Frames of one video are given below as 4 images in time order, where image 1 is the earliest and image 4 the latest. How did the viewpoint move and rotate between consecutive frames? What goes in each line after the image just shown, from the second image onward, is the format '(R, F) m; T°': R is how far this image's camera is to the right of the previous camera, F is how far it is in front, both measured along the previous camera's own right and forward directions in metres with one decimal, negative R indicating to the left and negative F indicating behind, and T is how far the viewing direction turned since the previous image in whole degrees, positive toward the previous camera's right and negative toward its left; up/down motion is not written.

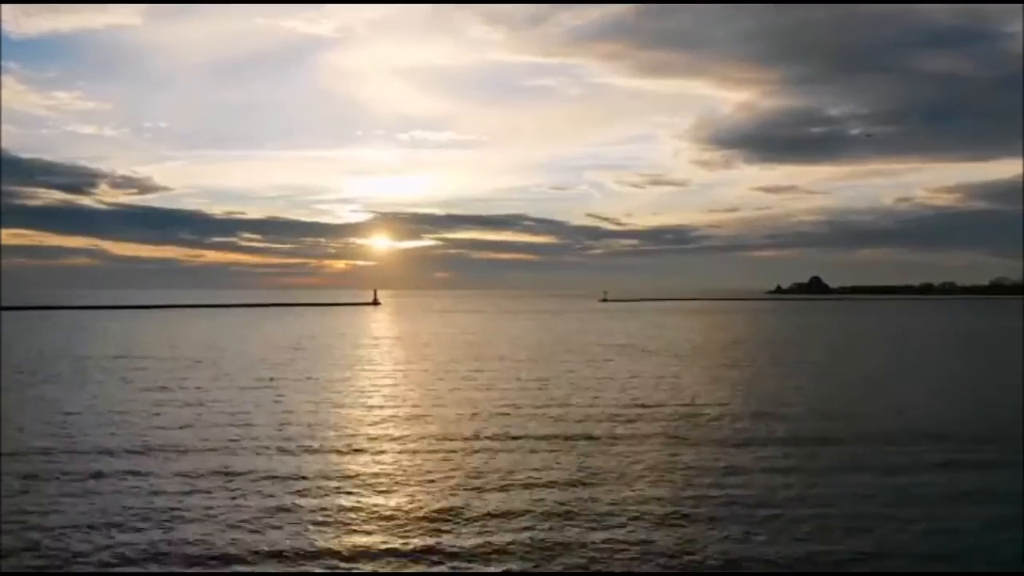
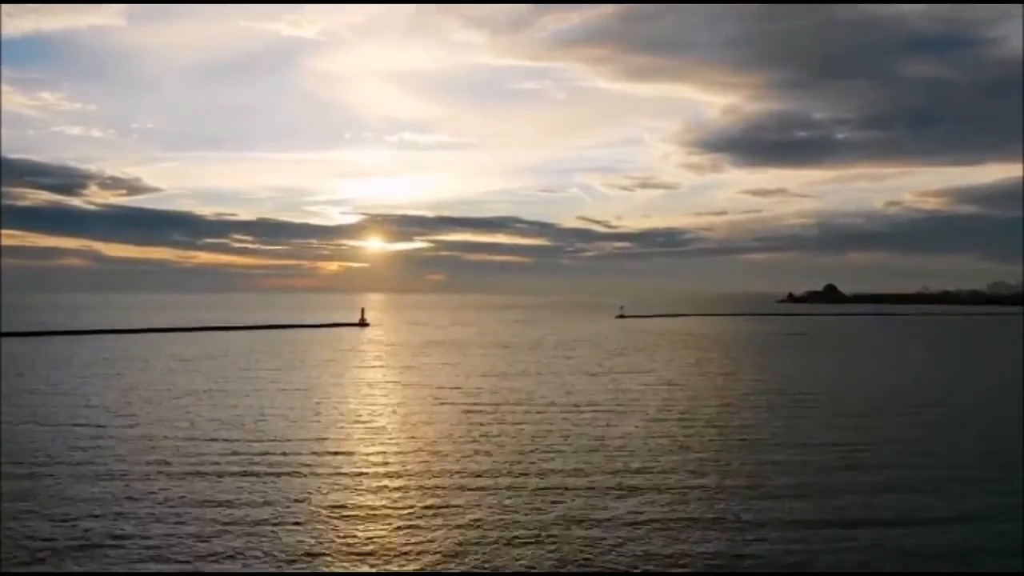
(-2.3, +5.8) m; +1°
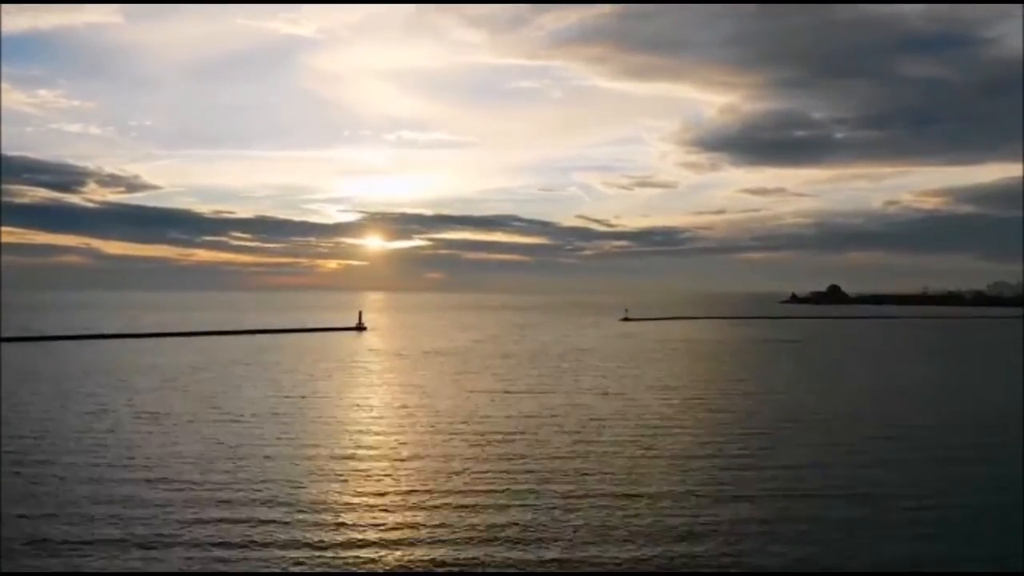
(-0.6, -5.1) m; 0°
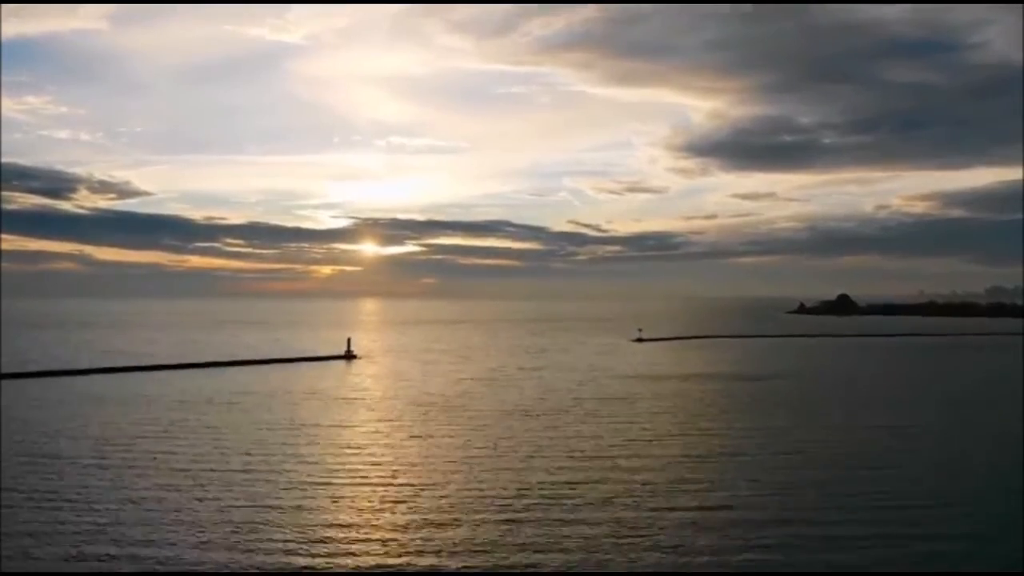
(-4.0, +1.6) m; 0°
